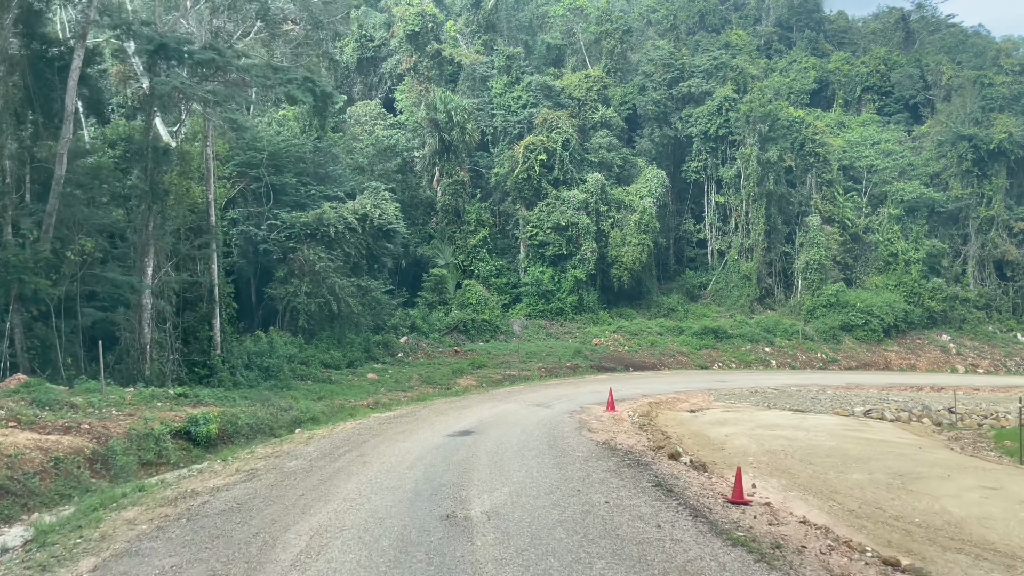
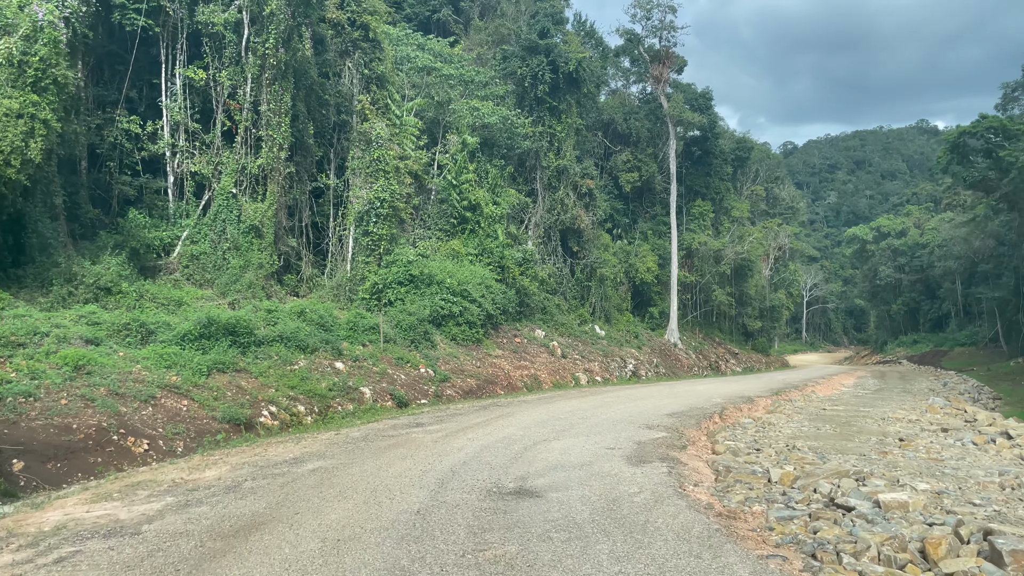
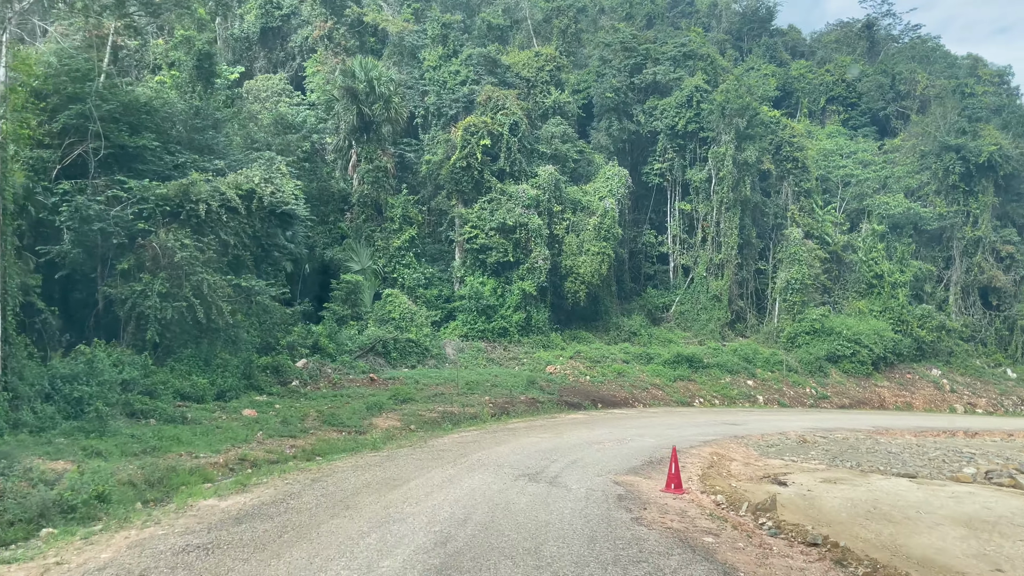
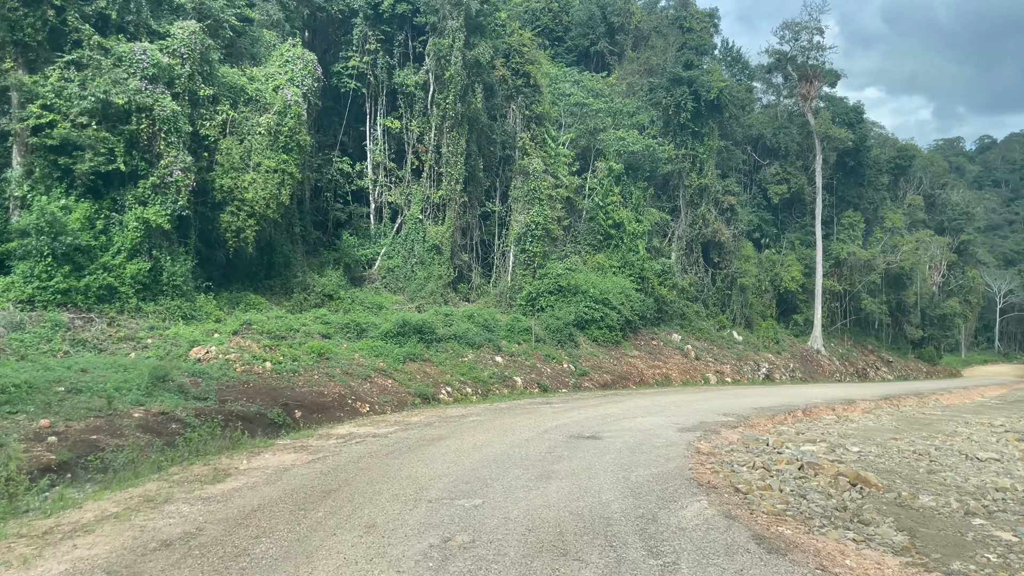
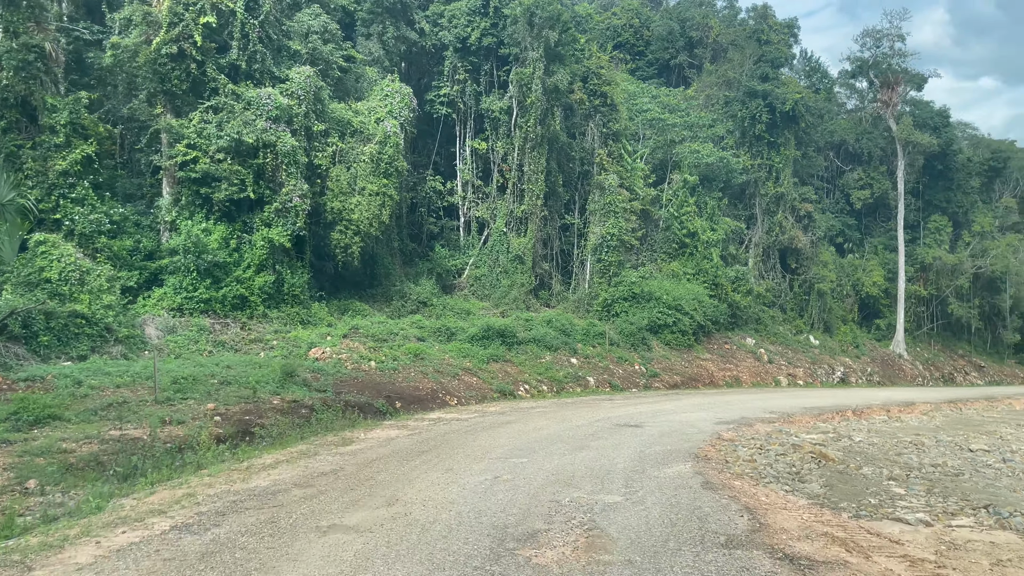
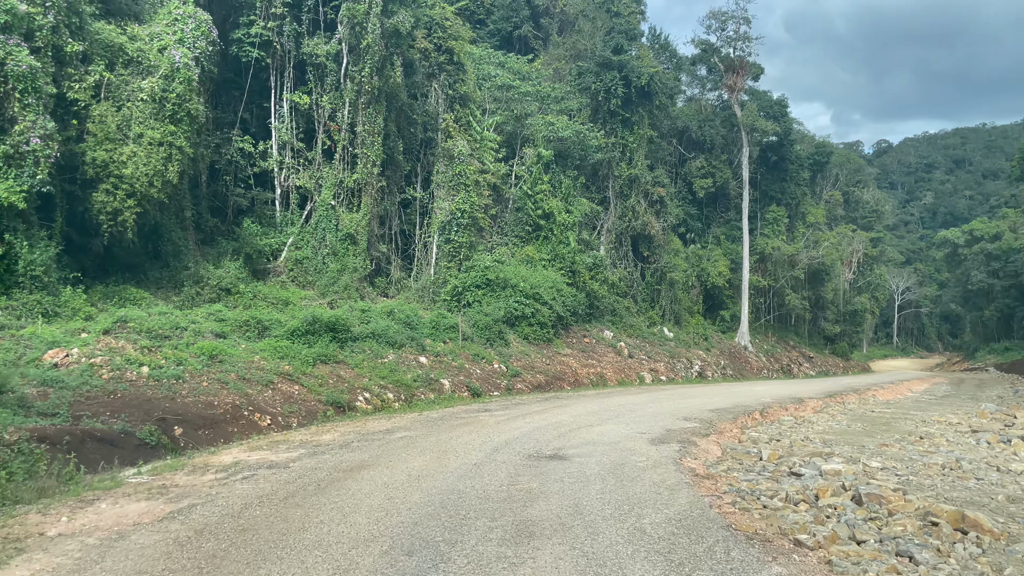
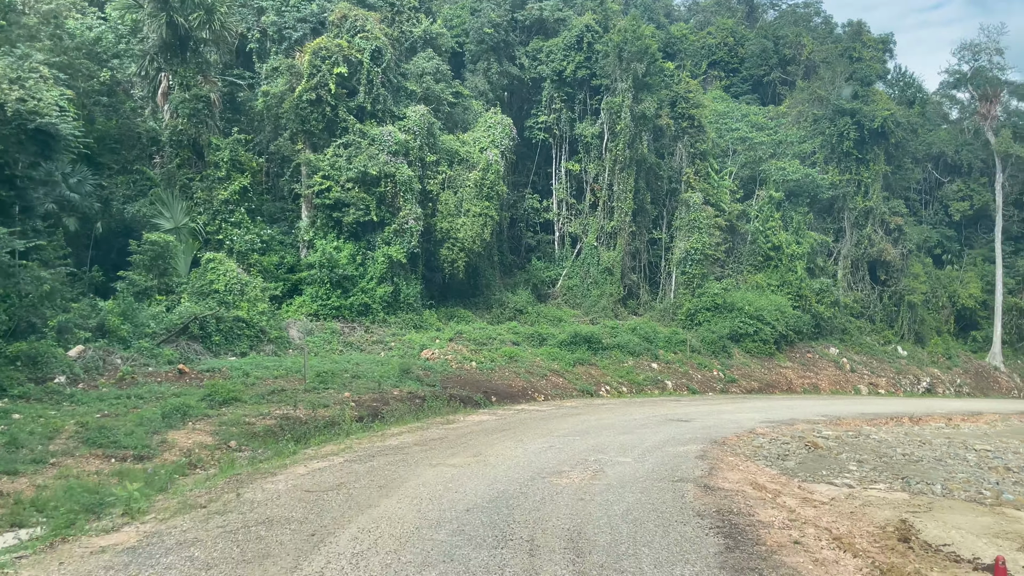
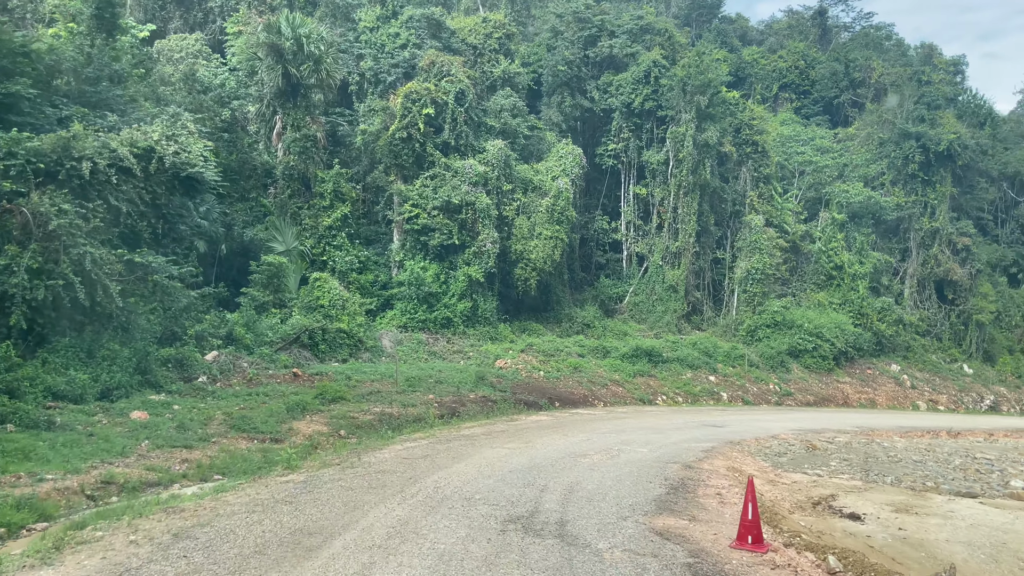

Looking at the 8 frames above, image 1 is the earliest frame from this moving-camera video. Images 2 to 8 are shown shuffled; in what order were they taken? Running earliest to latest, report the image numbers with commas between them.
3, 8, 7, 5, 4, 6, 2
